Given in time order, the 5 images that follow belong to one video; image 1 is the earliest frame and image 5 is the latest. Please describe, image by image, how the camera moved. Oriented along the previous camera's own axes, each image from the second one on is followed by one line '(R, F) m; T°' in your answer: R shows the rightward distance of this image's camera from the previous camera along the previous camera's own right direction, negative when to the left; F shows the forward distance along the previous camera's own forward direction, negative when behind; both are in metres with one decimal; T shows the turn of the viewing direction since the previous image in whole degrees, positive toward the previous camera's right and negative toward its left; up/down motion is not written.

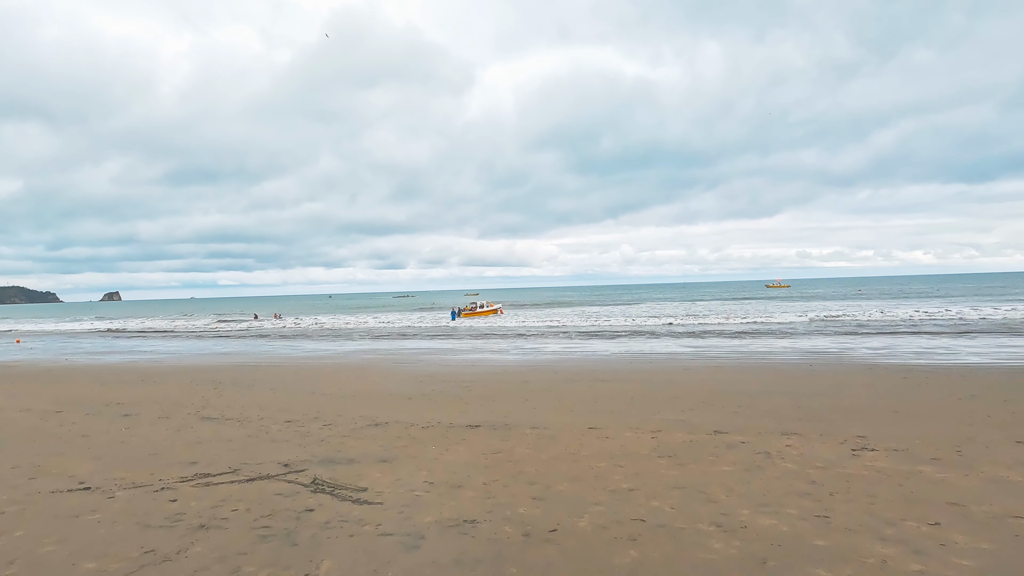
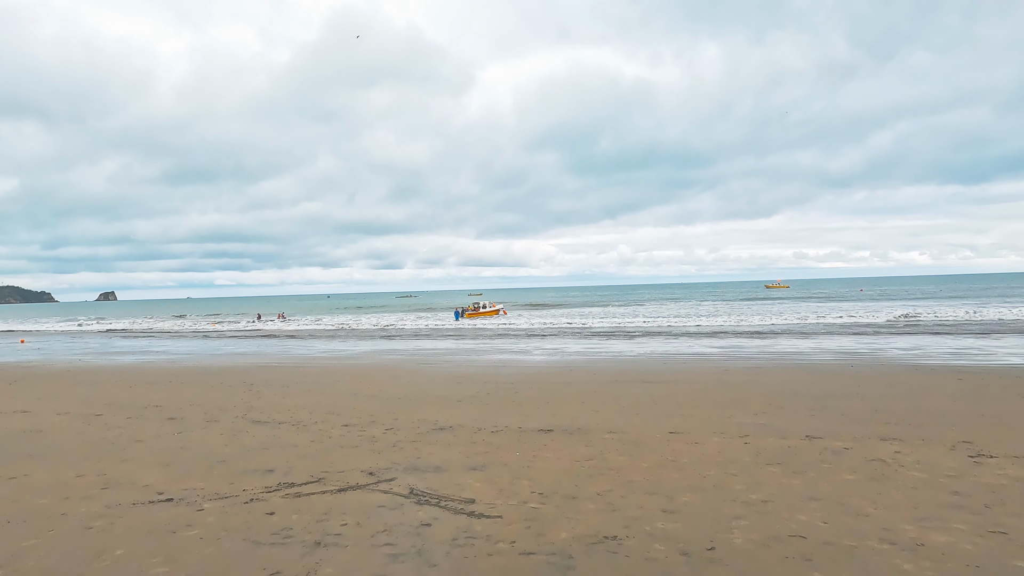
(-1.1, +0.3) m; 0°
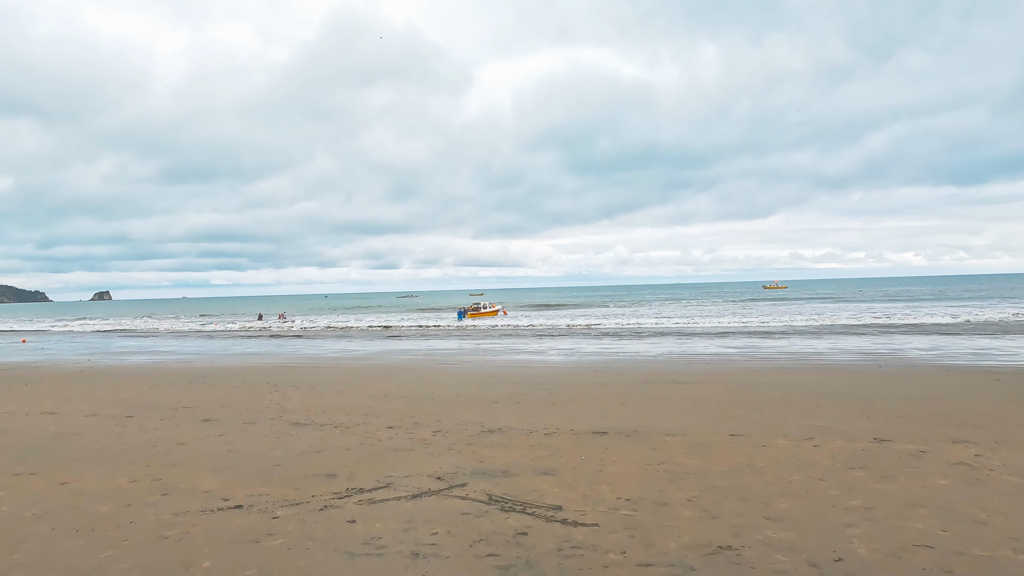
(-0.8, +0.2) m; 0°
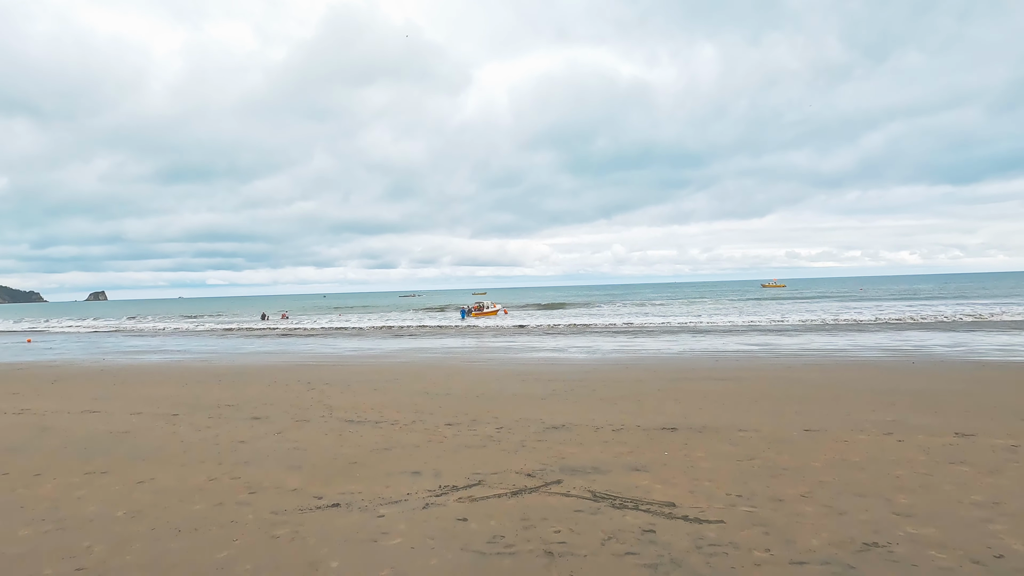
(-1.0, +0.1) m; 0°
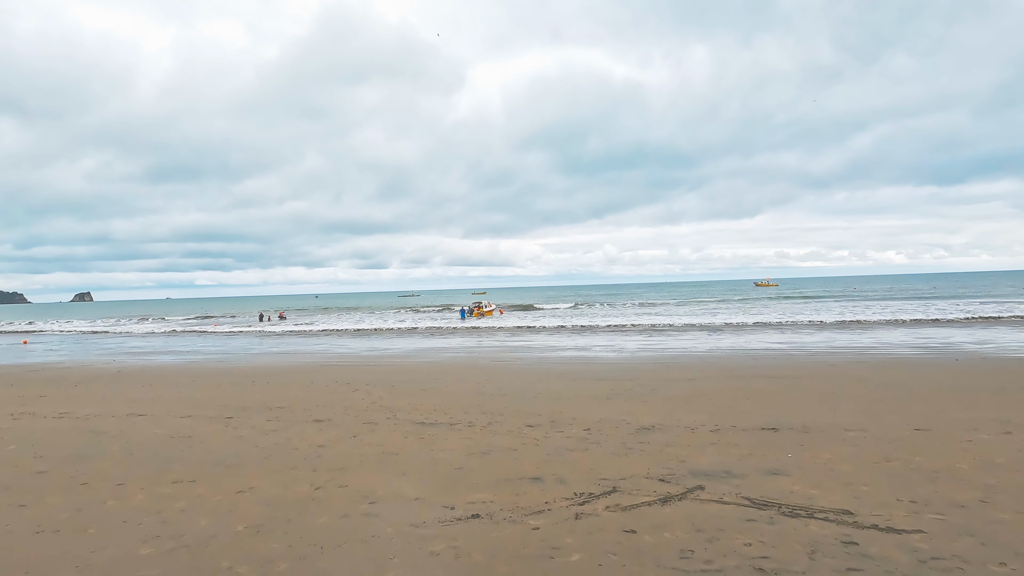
(-1.3, +0.4) m; +1°
